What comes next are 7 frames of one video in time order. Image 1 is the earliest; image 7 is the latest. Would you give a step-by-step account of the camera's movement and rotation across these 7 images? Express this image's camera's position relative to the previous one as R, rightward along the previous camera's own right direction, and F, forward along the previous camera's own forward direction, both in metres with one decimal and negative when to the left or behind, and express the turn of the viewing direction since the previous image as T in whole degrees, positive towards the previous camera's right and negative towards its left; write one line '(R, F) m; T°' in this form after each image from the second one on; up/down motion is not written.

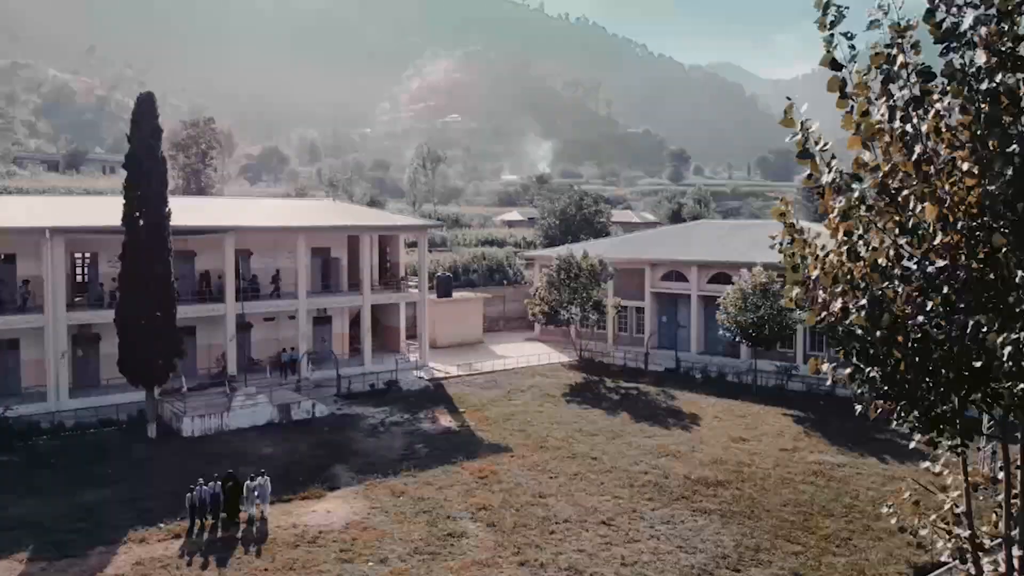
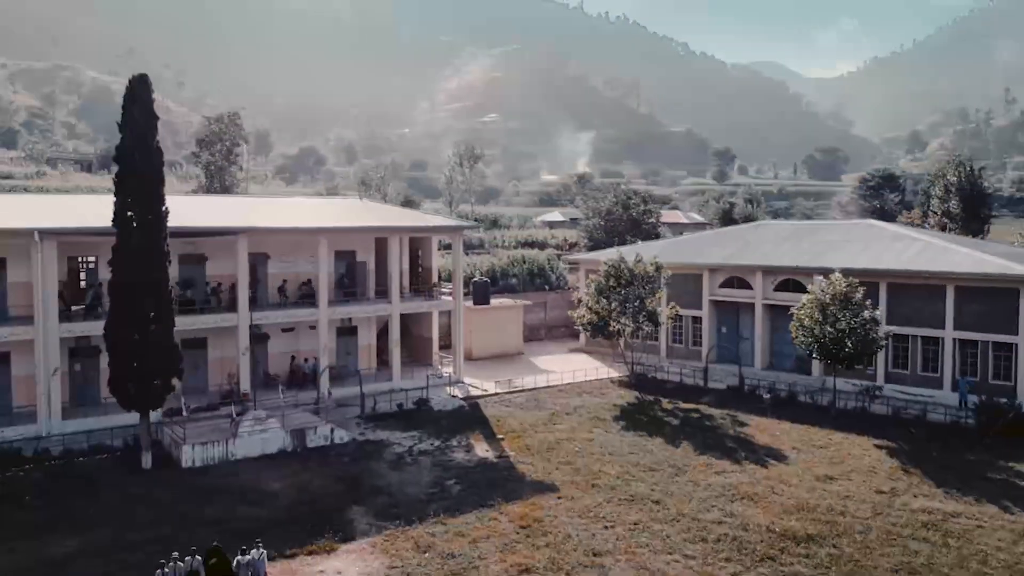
(-0.2, +3.8) m; -2°
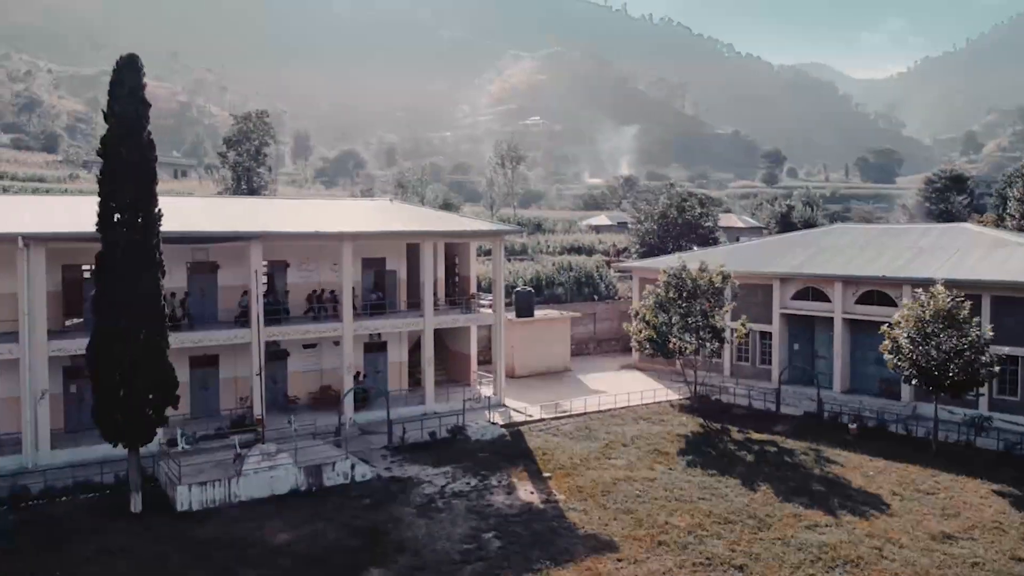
(-0.2, +3.7) m; -3°
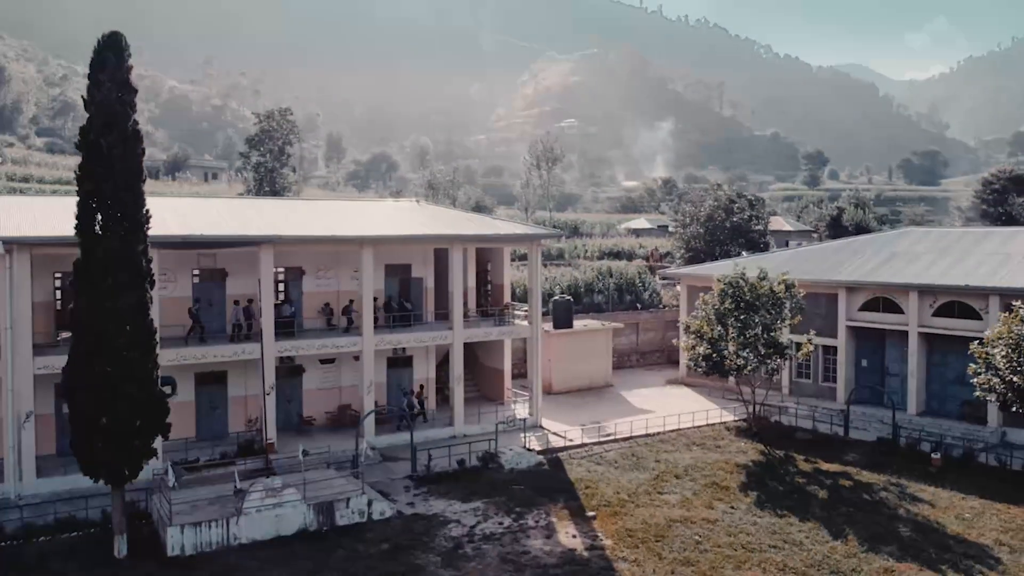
(-0.1, +2.9) m; -2°
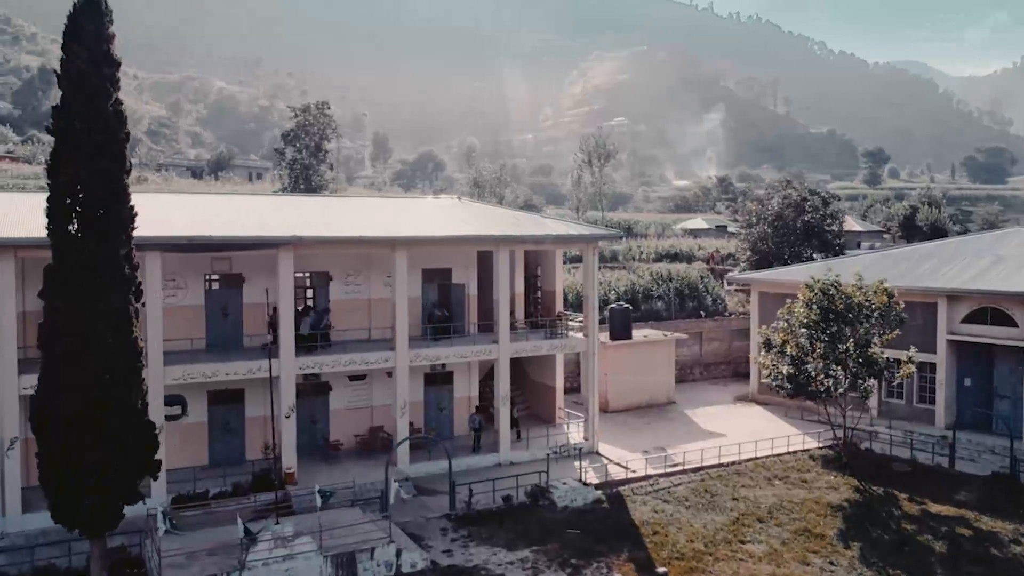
(-0.2, +3.2) m; -3°
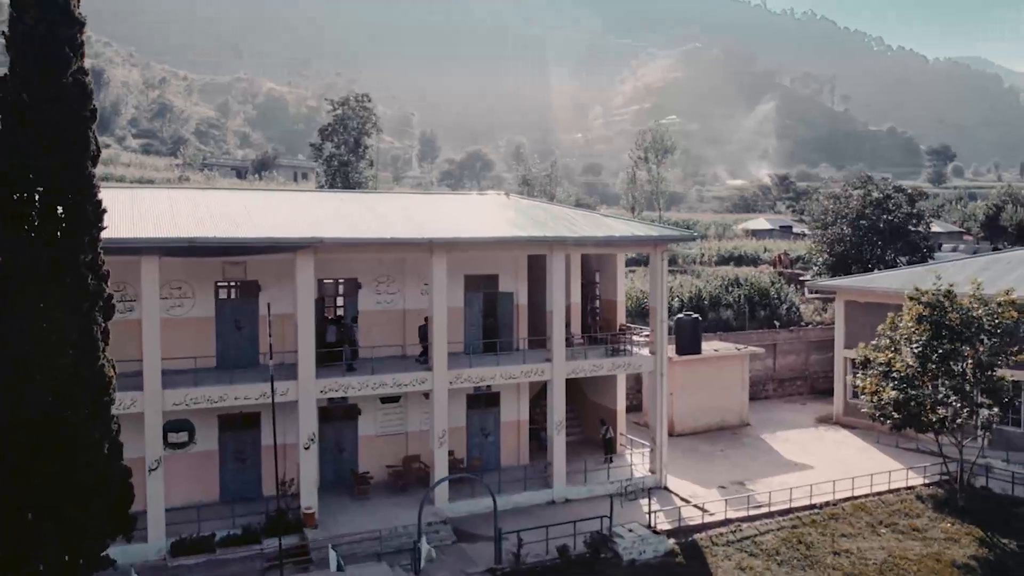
(-0.2, +3.2) m; -3°
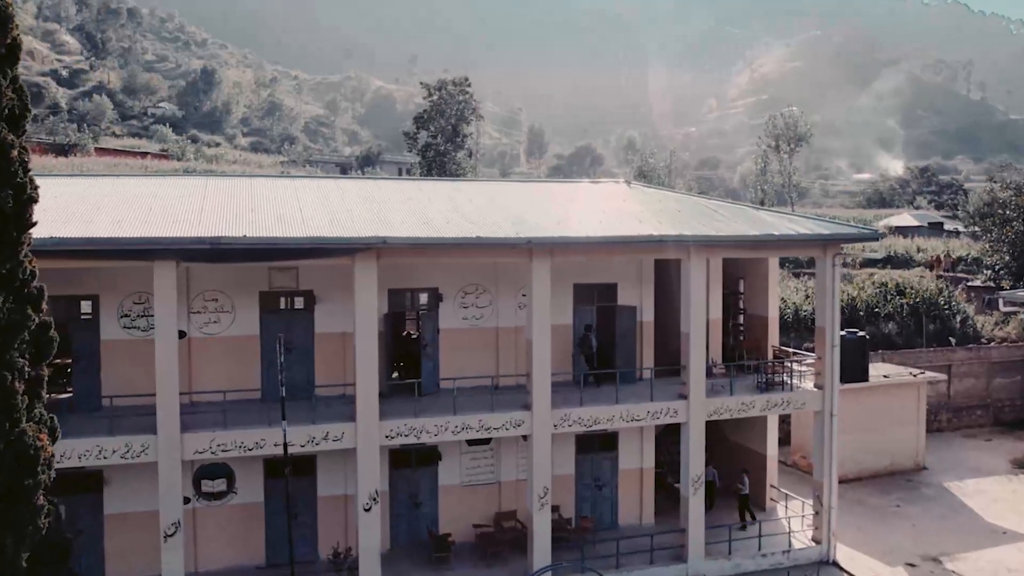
(-0.3, +4.5) m; -7°
